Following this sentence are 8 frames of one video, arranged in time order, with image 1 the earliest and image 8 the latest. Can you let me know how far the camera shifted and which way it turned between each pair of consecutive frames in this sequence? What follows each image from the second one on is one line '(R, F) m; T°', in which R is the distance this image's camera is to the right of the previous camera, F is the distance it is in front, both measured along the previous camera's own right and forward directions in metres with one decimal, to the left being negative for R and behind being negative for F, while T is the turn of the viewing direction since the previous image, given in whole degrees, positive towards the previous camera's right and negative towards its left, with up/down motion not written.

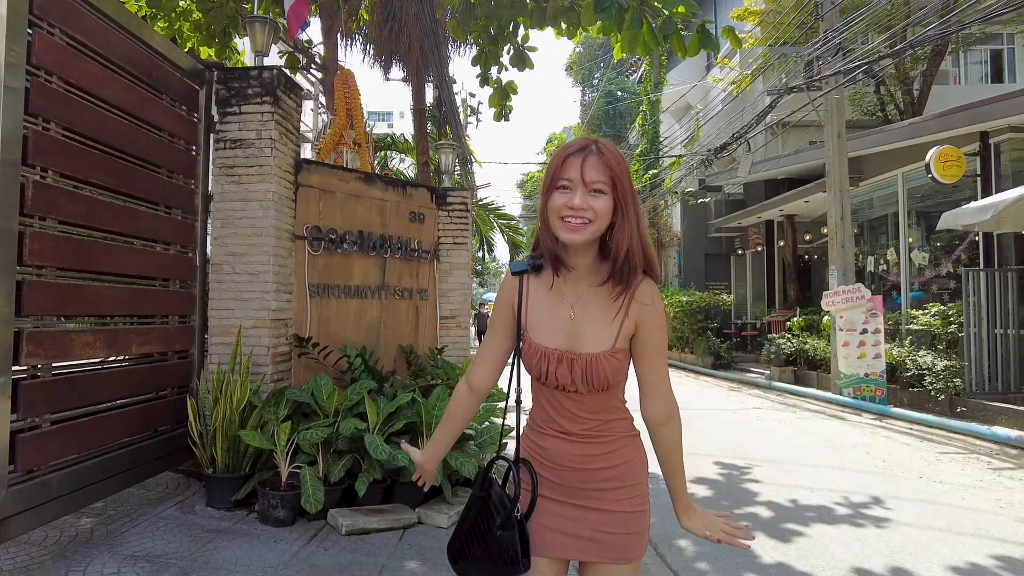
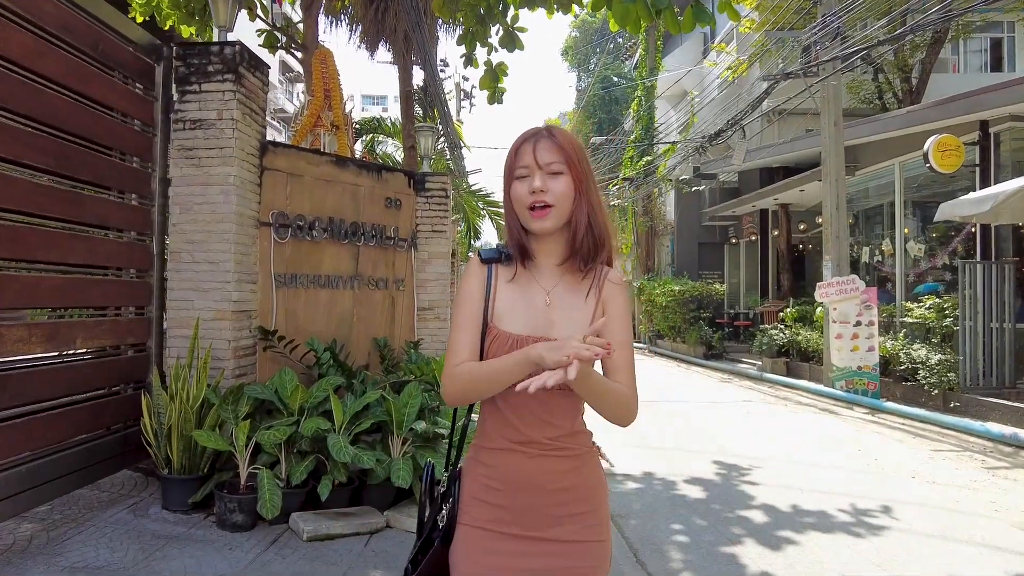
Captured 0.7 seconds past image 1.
(+0.1, +0.3) m; 0°
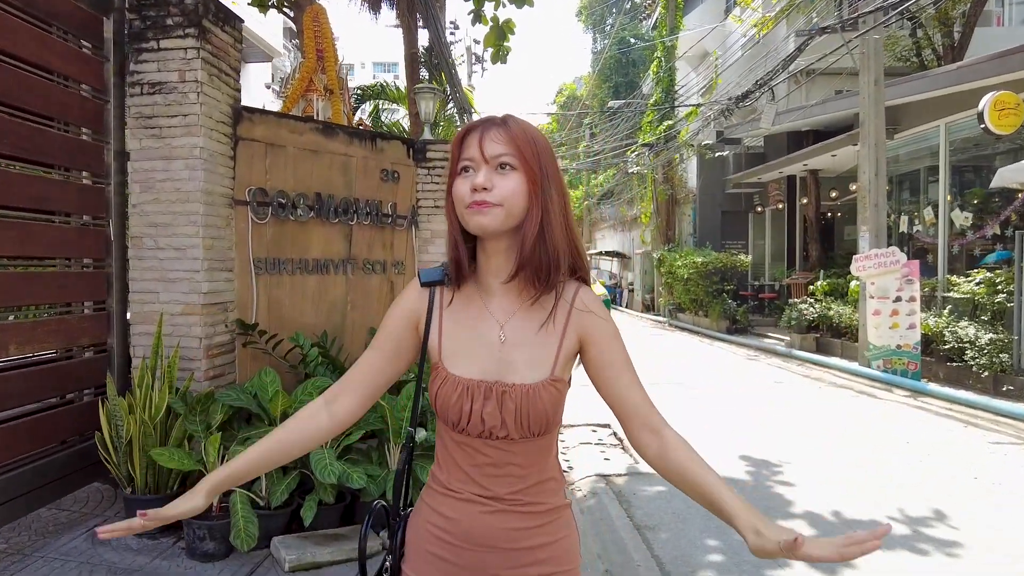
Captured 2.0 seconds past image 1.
(0.0, +0.6) m; -1°
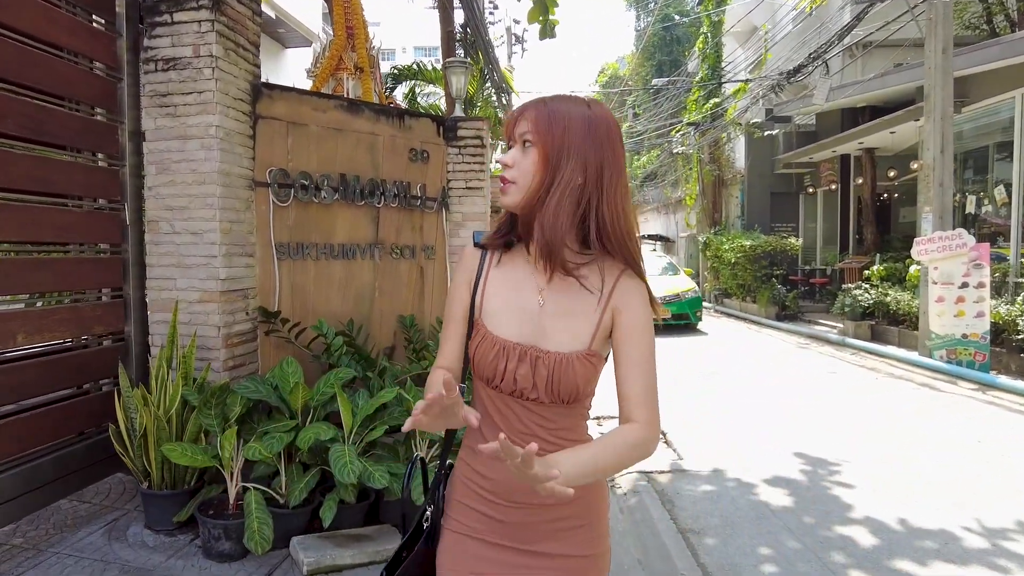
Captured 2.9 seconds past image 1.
(0.0, +0.3) m; -4°
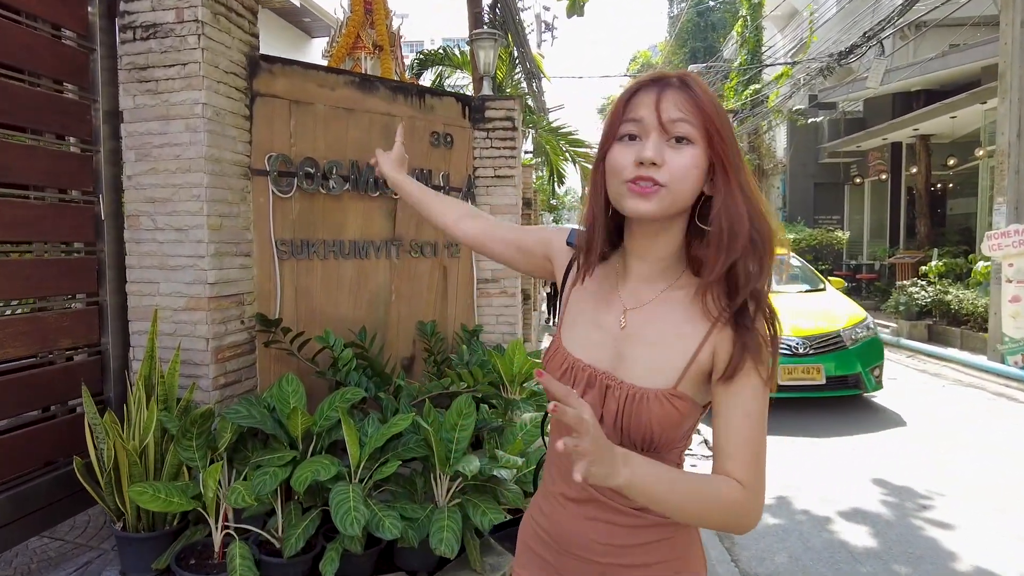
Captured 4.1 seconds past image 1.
(-0.1, +0.6) m; -2°
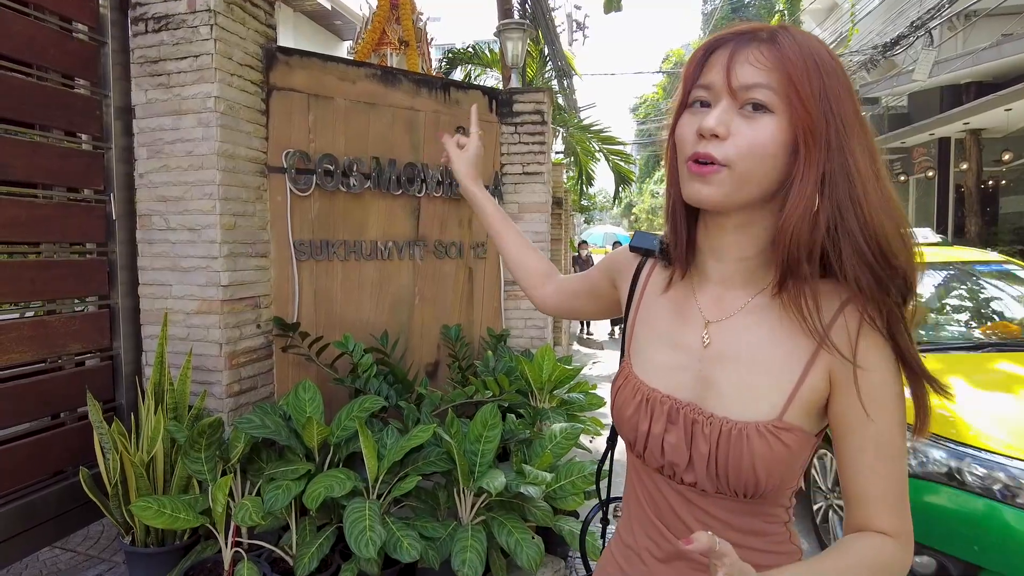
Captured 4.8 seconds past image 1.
(0.0, +0.2) m; -3°
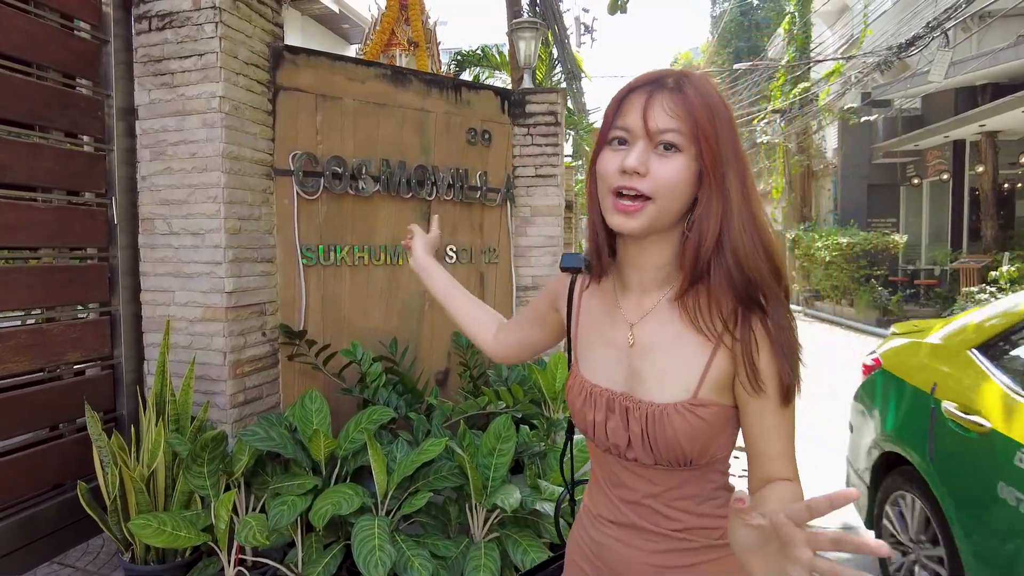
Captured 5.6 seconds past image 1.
(0.0, +0.1) m; -1°
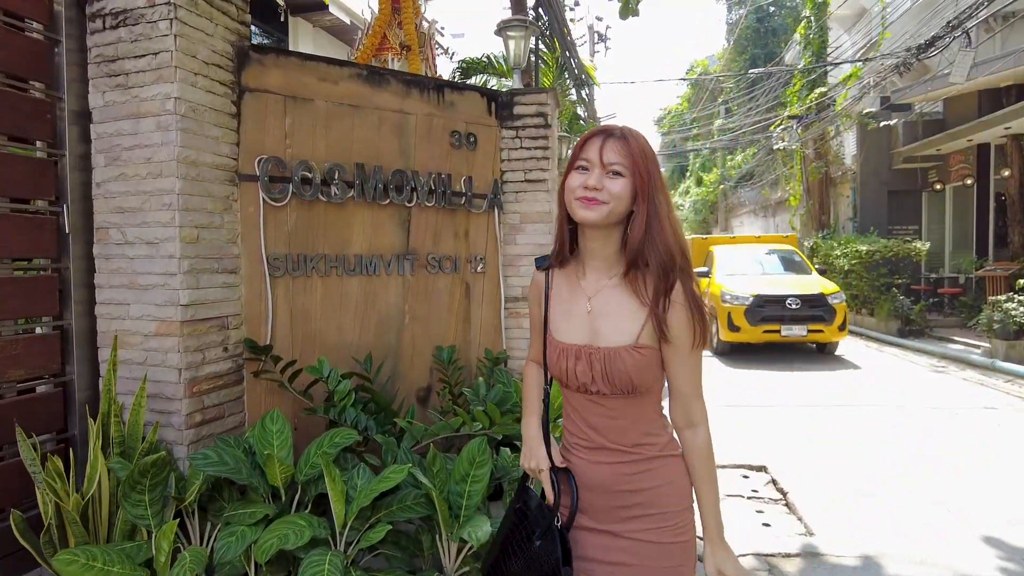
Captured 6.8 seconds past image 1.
(+0.2, +0.2) m; -2°
